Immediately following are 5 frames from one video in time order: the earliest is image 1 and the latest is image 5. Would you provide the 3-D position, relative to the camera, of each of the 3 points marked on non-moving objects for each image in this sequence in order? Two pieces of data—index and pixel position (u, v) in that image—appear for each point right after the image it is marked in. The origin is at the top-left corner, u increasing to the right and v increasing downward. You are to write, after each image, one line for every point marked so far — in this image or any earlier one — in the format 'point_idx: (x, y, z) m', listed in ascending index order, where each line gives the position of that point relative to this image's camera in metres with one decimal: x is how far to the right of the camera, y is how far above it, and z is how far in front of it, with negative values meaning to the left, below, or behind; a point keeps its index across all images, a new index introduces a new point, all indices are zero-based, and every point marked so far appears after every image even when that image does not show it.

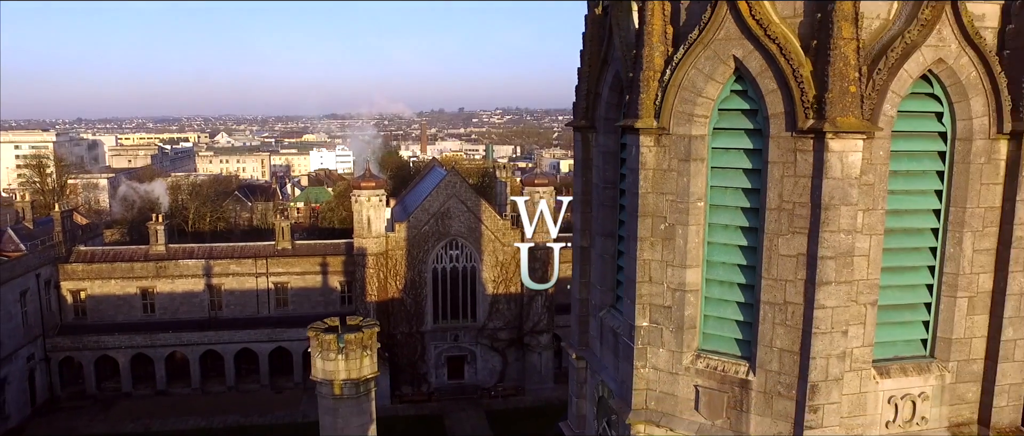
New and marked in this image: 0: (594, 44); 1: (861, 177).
0: (+0.7, +1.5, +5.9) m
1: (+2.2, +0.3, +4.4) m
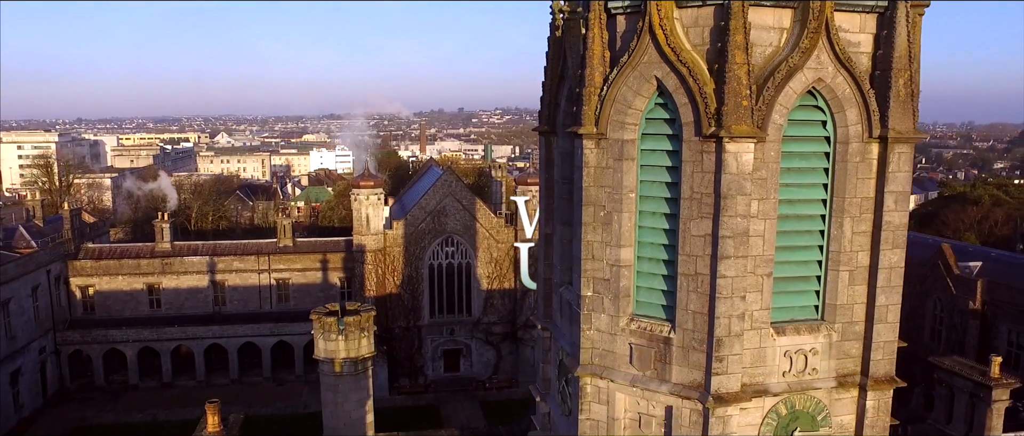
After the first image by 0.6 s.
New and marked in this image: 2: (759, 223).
0: (+0.4, +1.6, +7.0) m
1: (+2.0, +0.4, +5.5) m
2: (+2.0, 0.0, +5.6) m
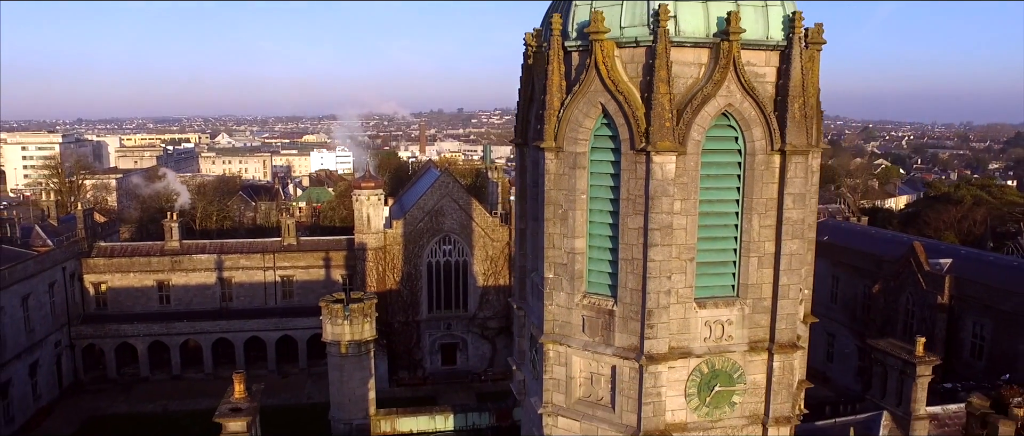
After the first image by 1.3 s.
0: (+0.2, +1.7, +8.5) m
1: (+1.7, +0.4, +7.0) m
2: (+1.8, 0.0, +7.1) m
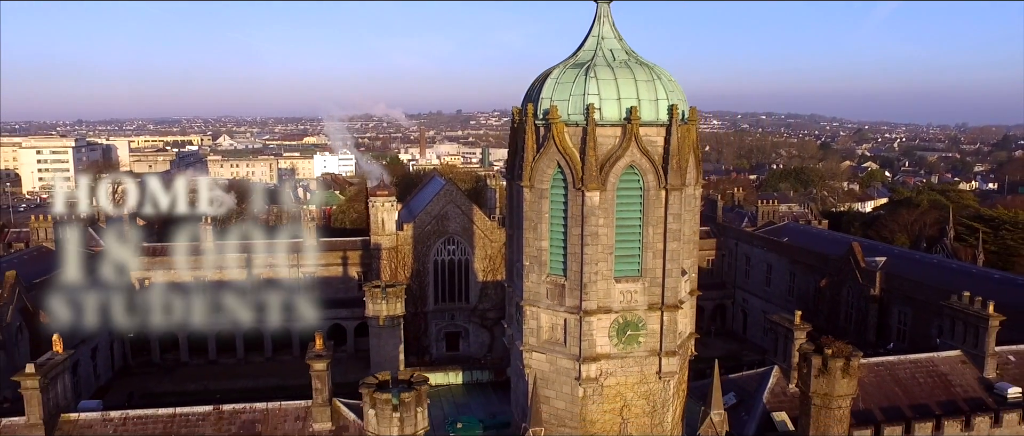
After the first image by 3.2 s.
0: (0.0, +1.5, +13.2) m
1: (+1.5, +0.2, +11.8) m
2: (+1.6, -0.2, +11.9) m
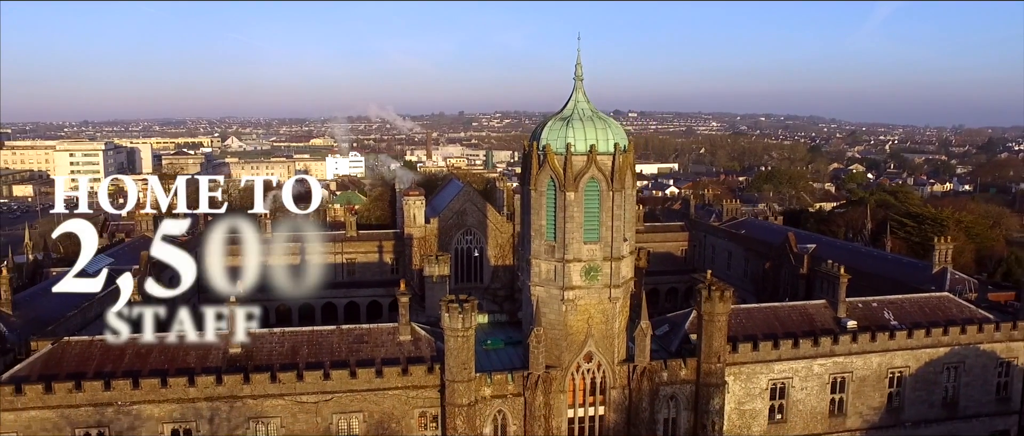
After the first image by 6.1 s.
0: (+0.4, +1.8, +22.1) m
1: (+1.9, +0.5, +20.7) m
2: (+2.0, +0.1, +20.8) m
